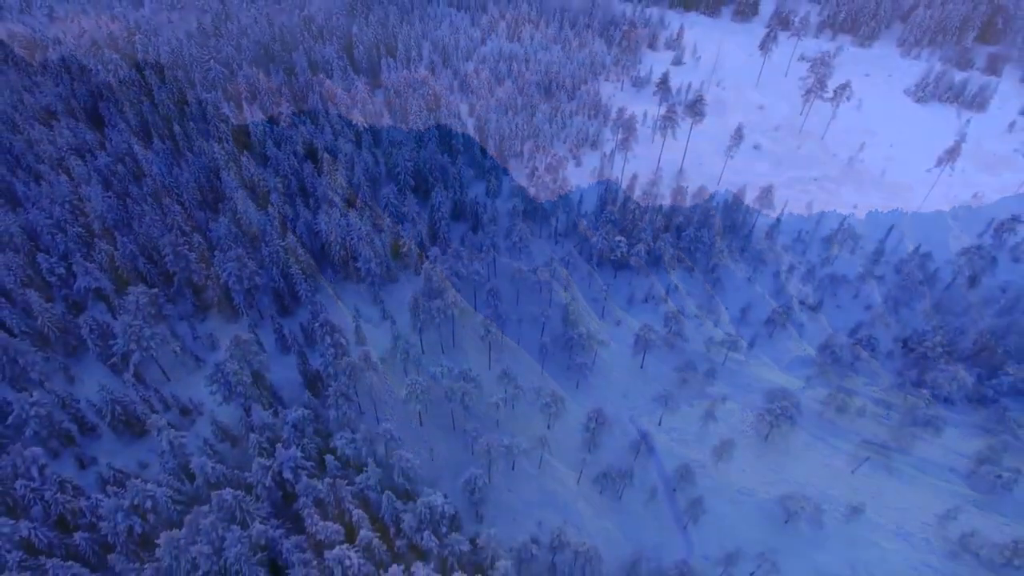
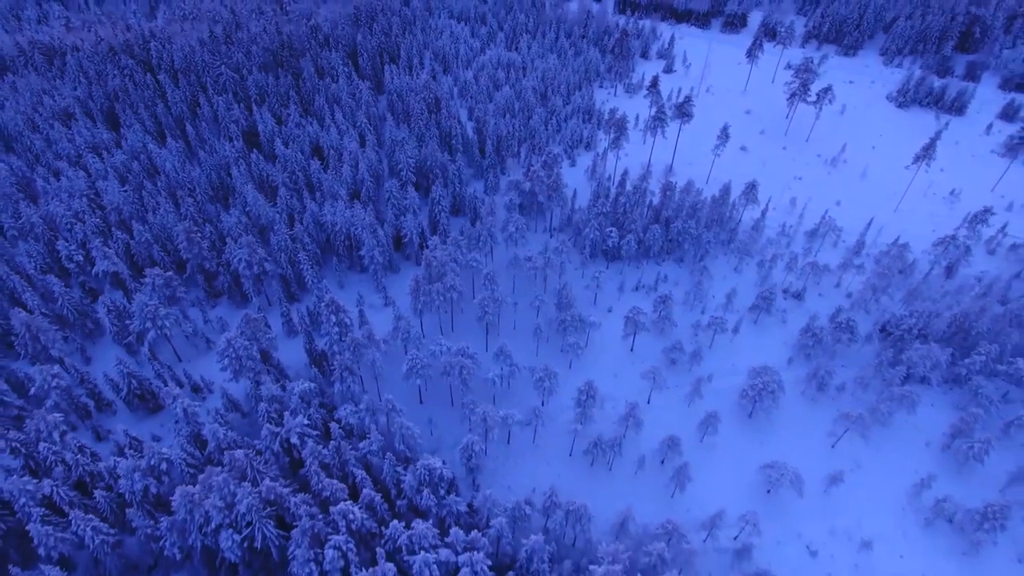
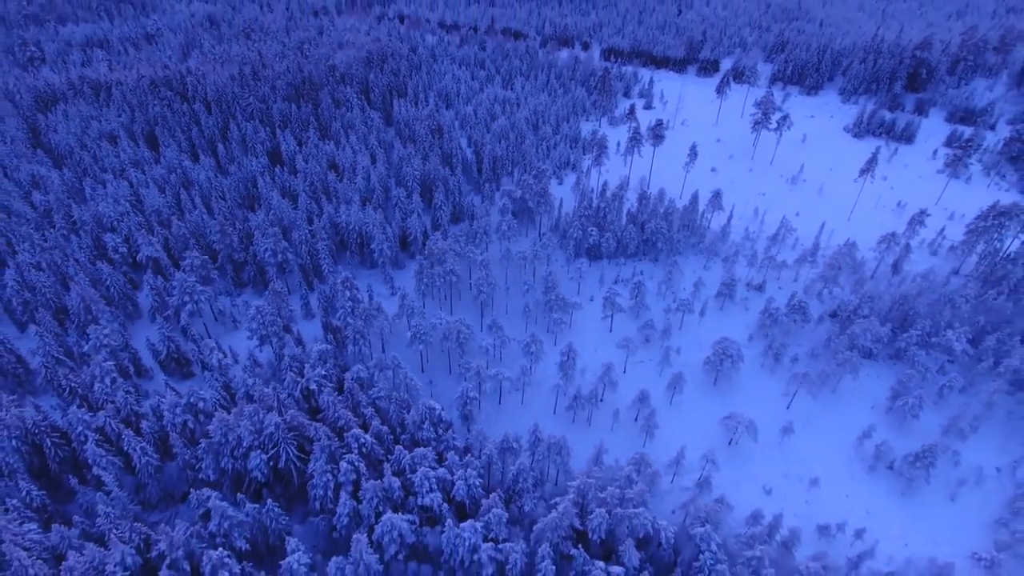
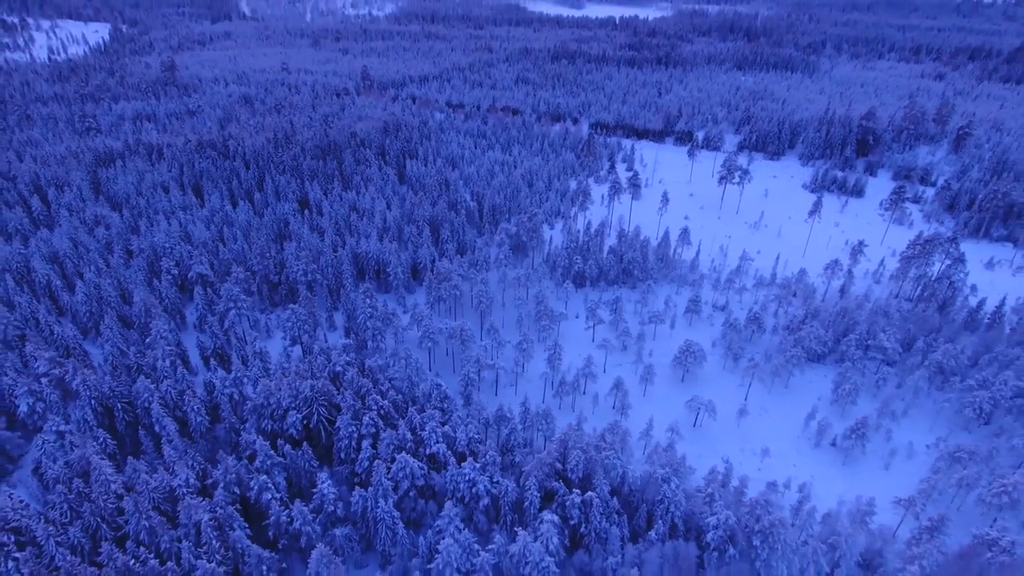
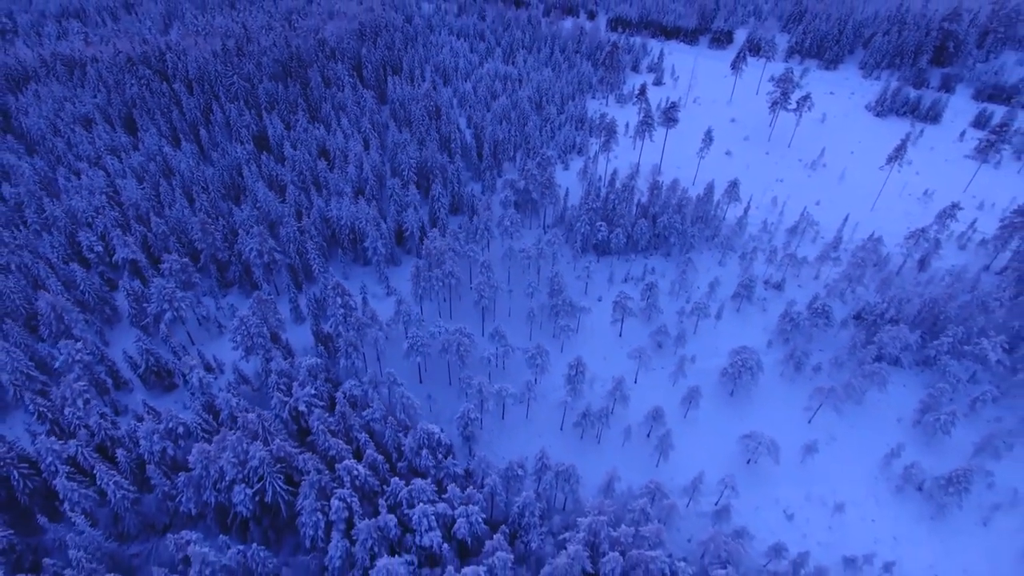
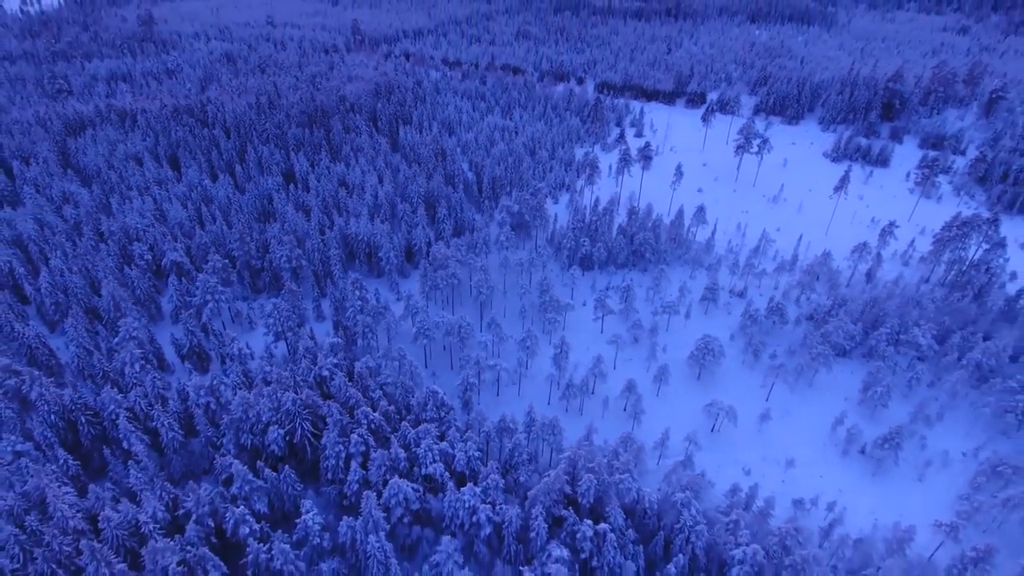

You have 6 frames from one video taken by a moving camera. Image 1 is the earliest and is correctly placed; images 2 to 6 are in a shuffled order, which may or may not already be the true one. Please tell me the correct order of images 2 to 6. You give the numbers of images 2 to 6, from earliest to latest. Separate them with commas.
2, 5, 3, 6, 4
